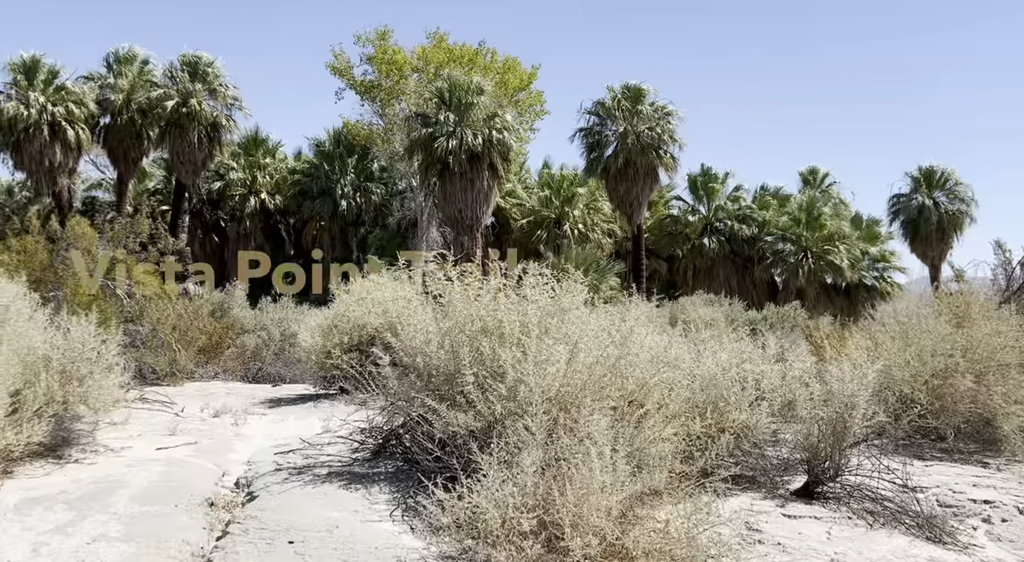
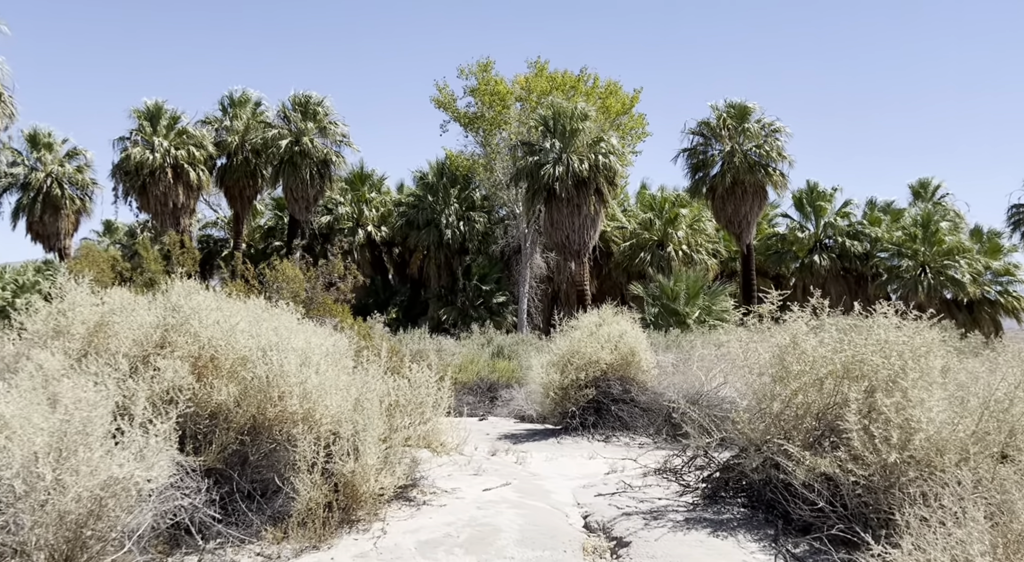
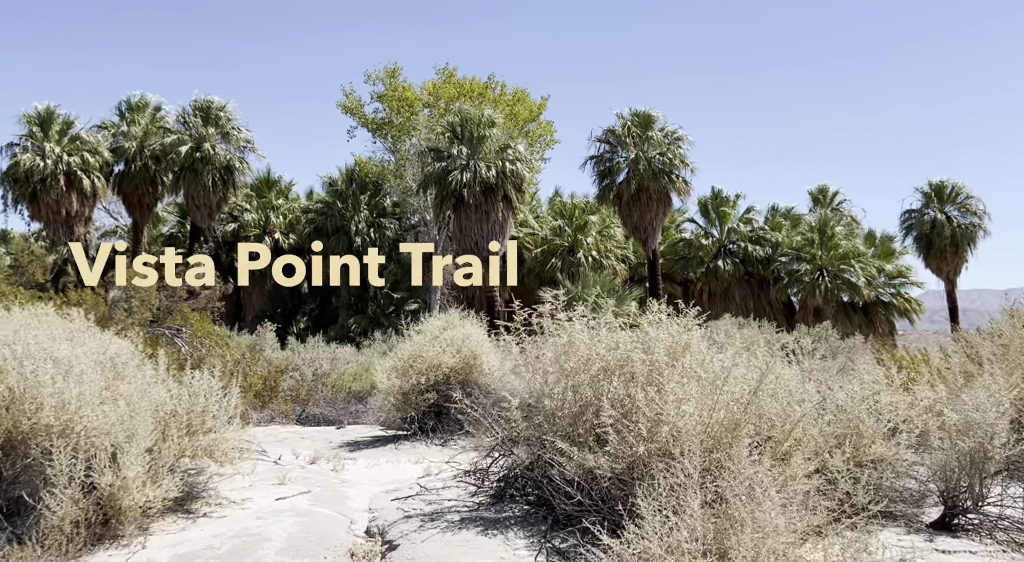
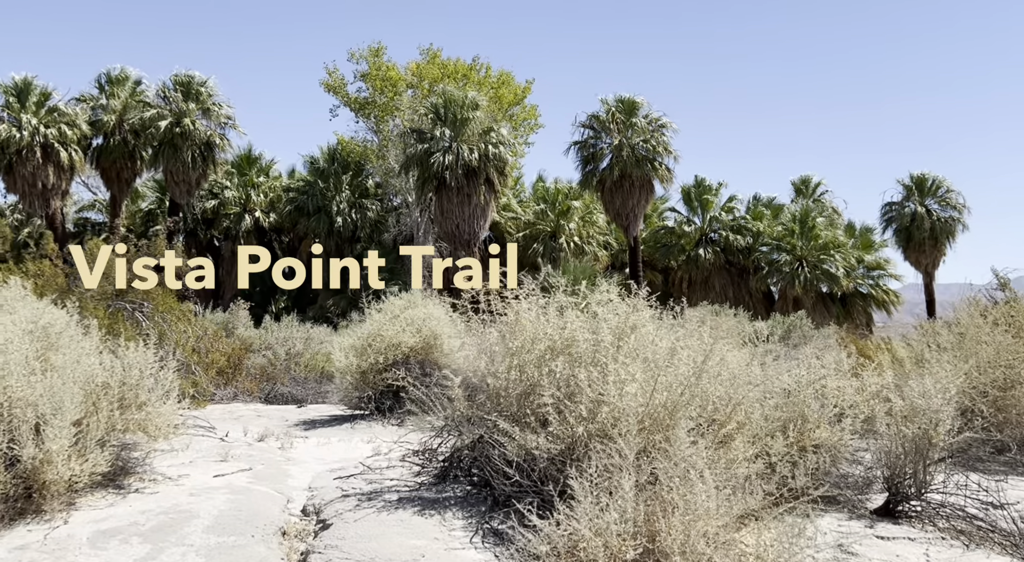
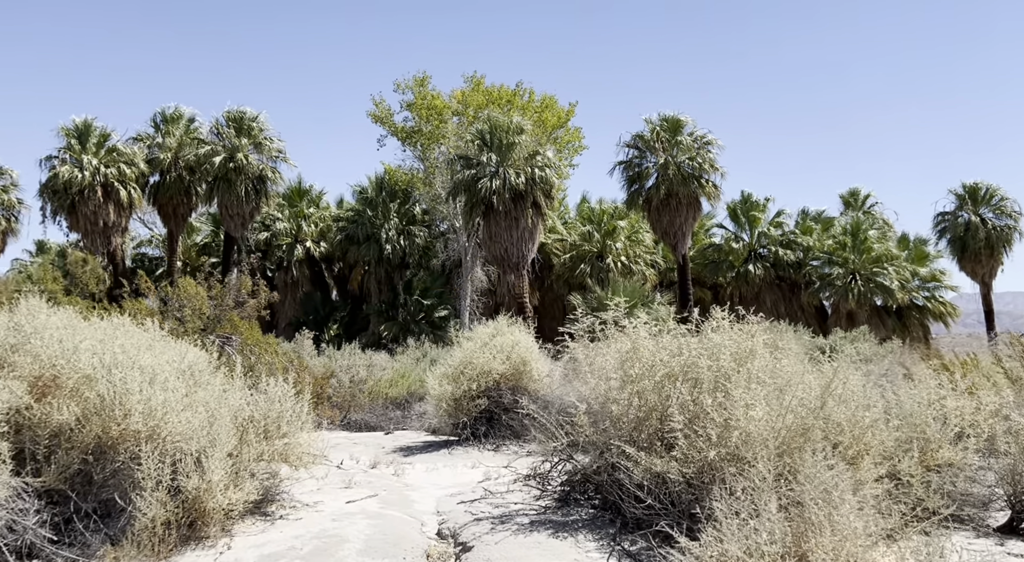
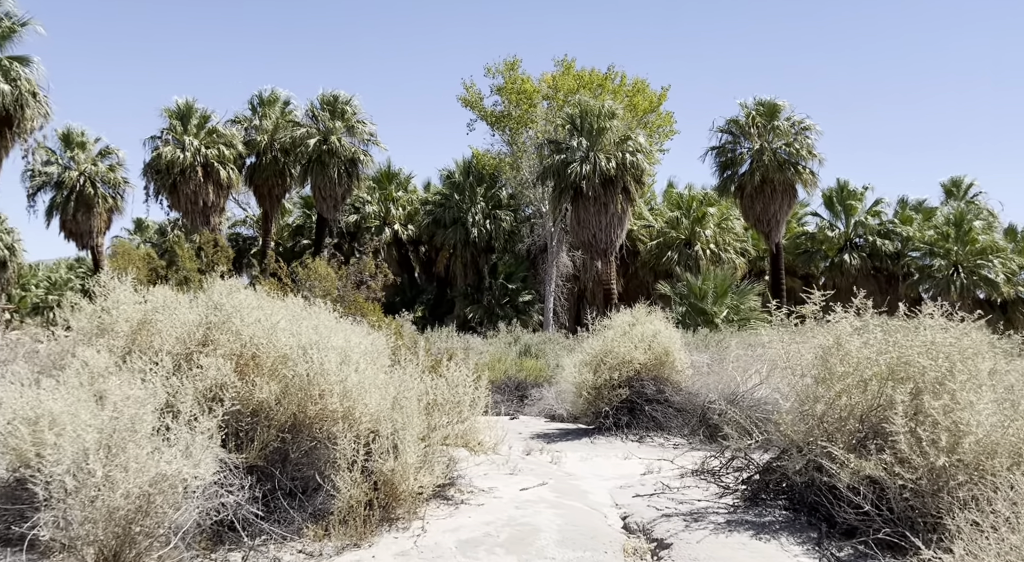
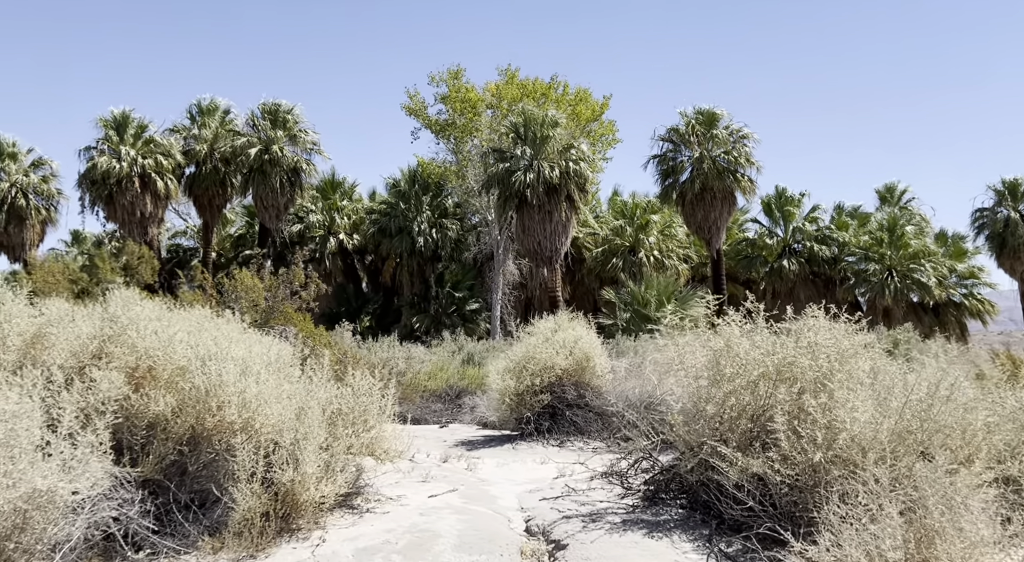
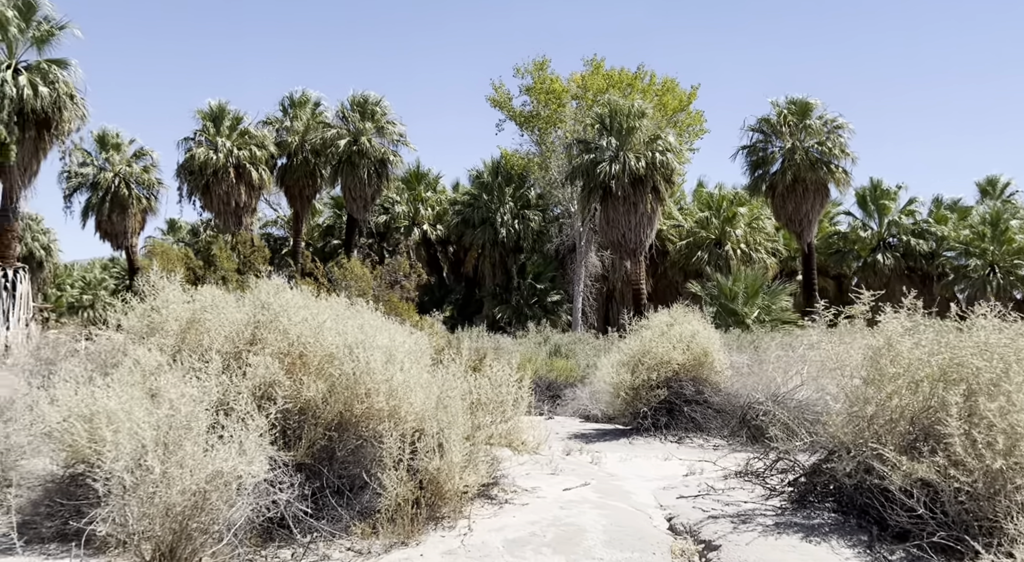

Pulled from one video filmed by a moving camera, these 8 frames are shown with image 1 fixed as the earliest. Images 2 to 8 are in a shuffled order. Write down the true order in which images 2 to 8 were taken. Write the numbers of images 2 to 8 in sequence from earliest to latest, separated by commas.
4, 3, 5, 7, 2, 6, 8
